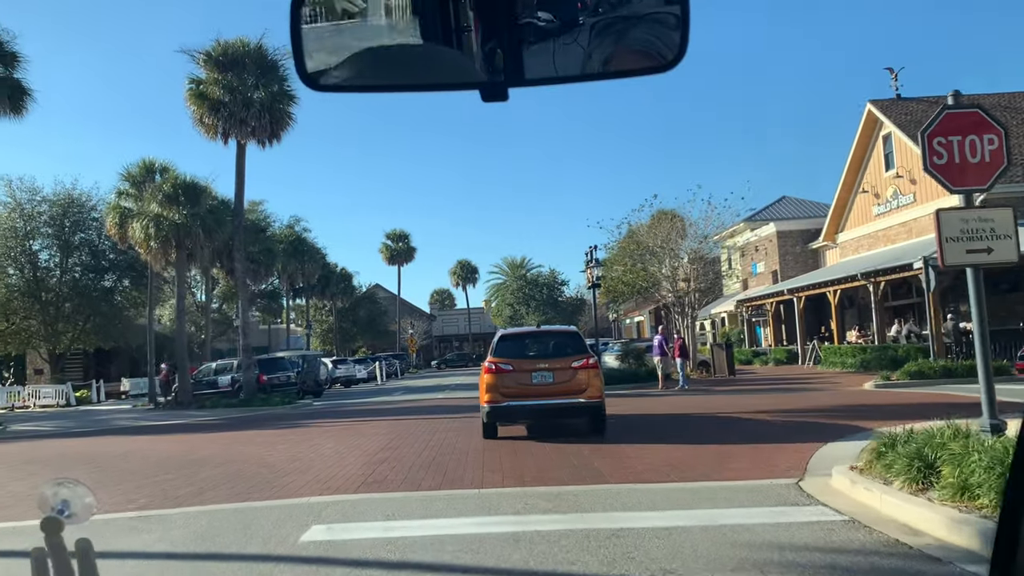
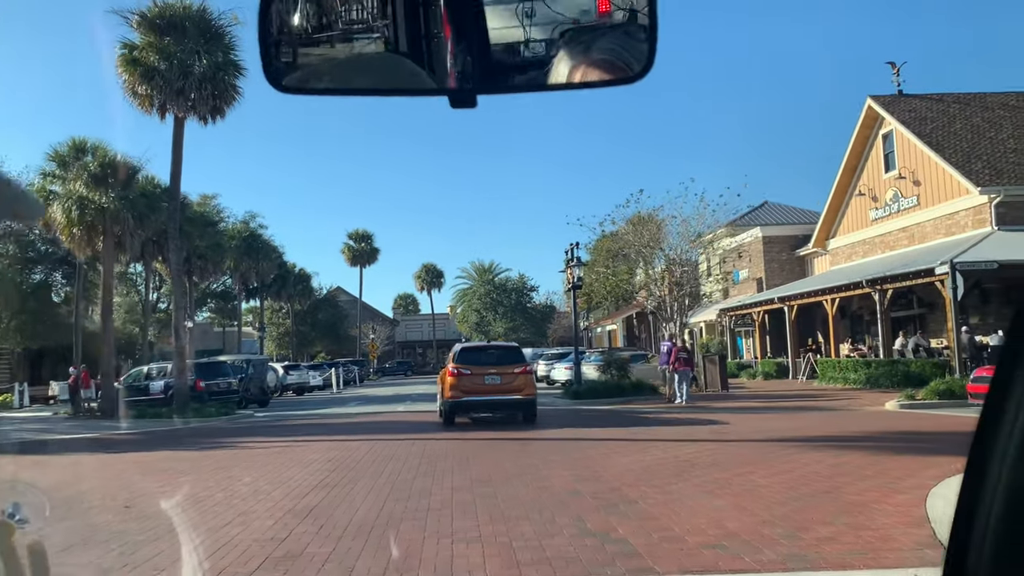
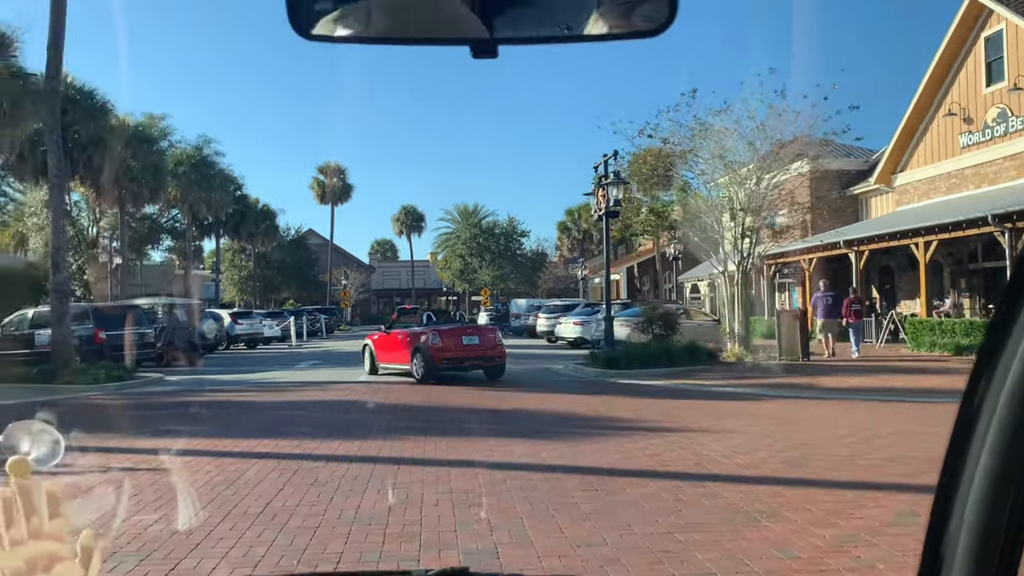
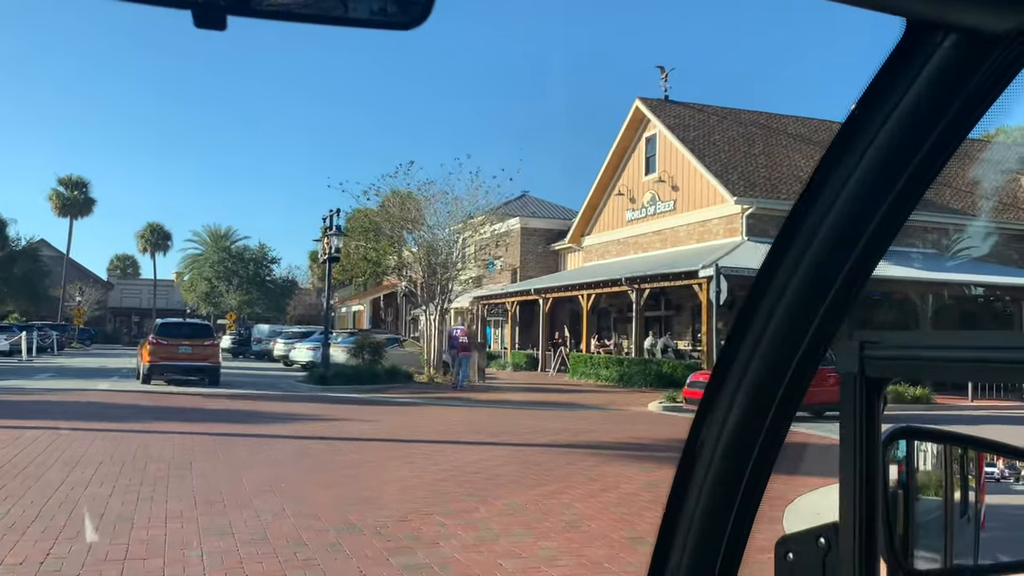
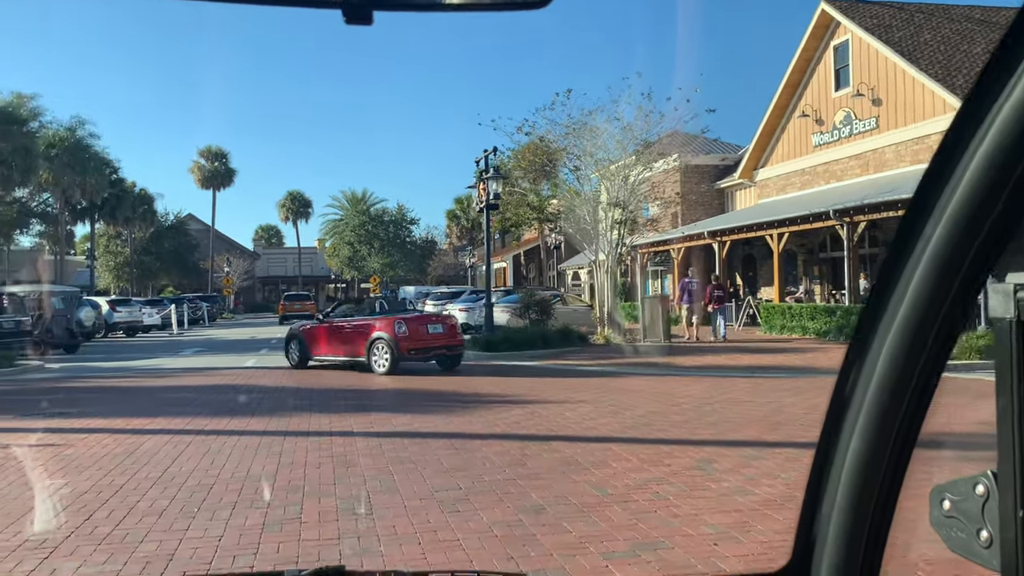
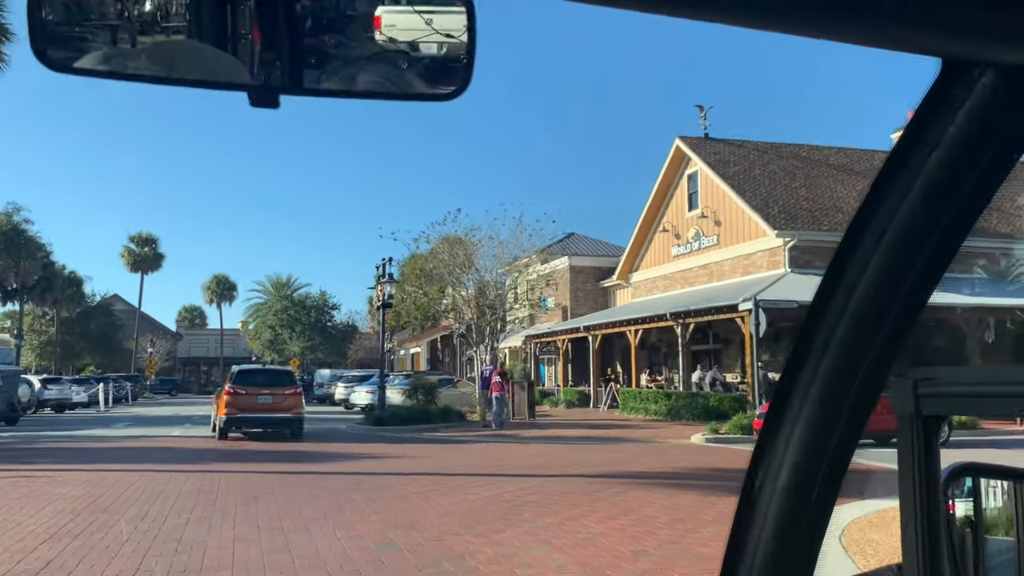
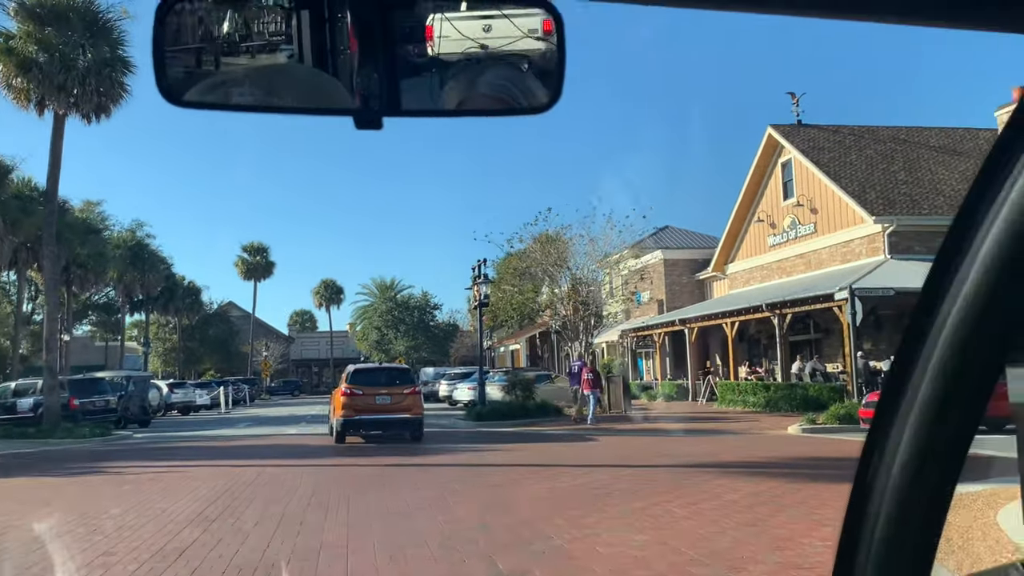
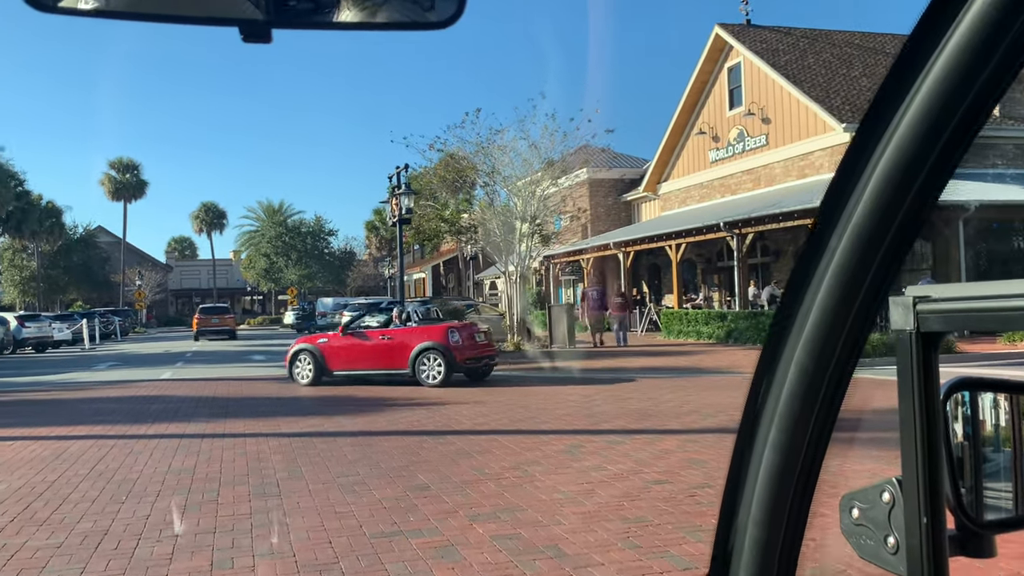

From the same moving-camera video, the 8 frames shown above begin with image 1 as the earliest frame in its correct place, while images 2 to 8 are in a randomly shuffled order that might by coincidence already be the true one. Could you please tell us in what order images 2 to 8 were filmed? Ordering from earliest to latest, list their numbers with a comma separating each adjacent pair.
2, 7, 6, 4, 8, 5, 3
